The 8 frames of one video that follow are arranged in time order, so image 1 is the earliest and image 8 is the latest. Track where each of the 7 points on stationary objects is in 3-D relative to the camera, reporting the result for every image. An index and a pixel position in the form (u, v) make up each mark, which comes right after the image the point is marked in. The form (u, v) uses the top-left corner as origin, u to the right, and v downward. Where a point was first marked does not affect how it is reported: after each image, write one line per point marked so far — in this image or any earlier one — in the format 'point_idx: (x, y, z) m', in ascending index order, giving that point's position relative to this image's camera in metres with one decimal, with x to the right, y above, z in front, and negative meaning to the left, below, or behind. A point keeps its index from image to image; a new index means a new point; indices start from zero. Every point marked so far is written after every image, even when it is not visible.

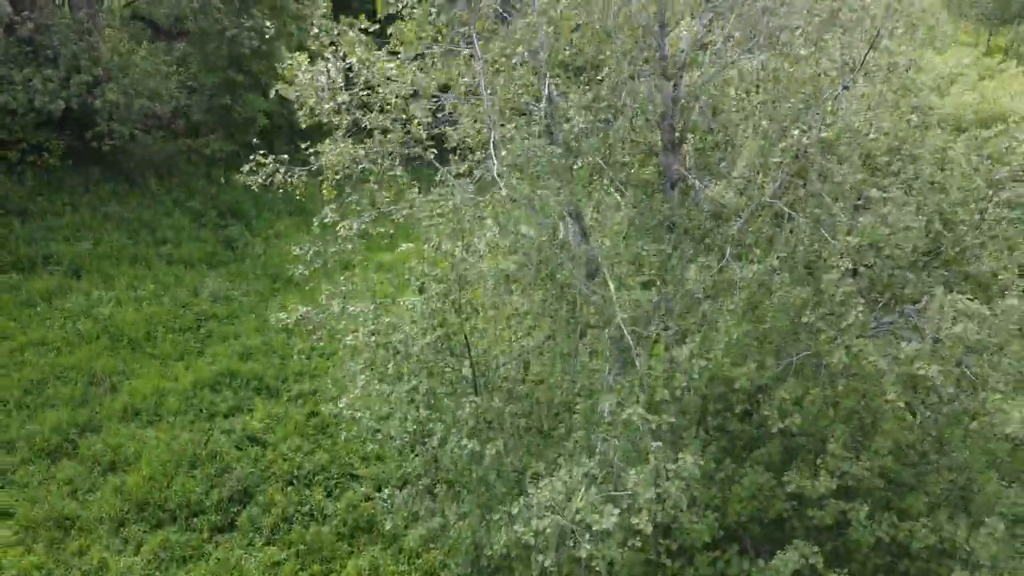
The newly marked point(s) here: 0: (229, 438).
0: (-2.8, -1.5, +8.0) m
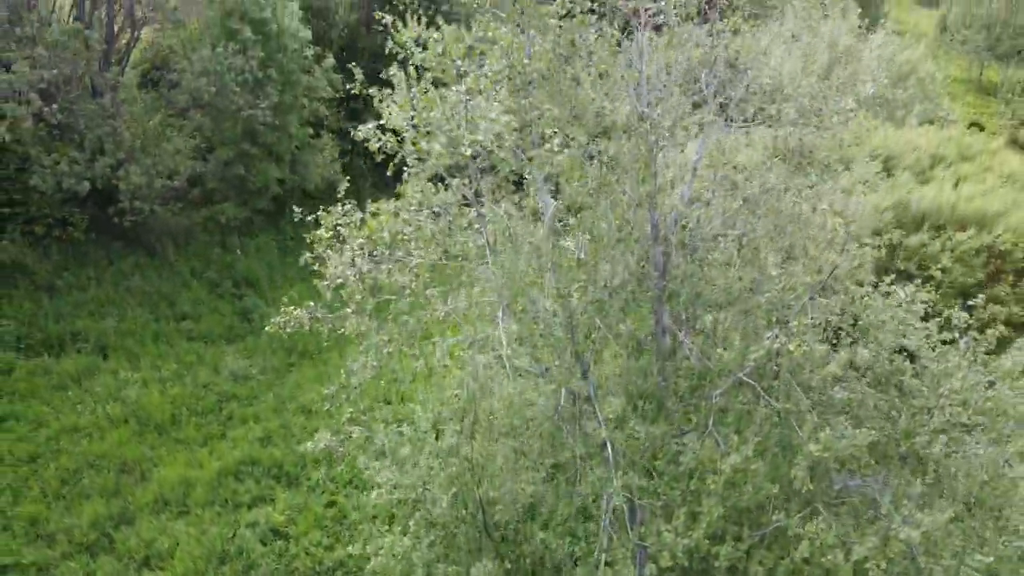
0: (-2.7, -2.6, +8.7) m
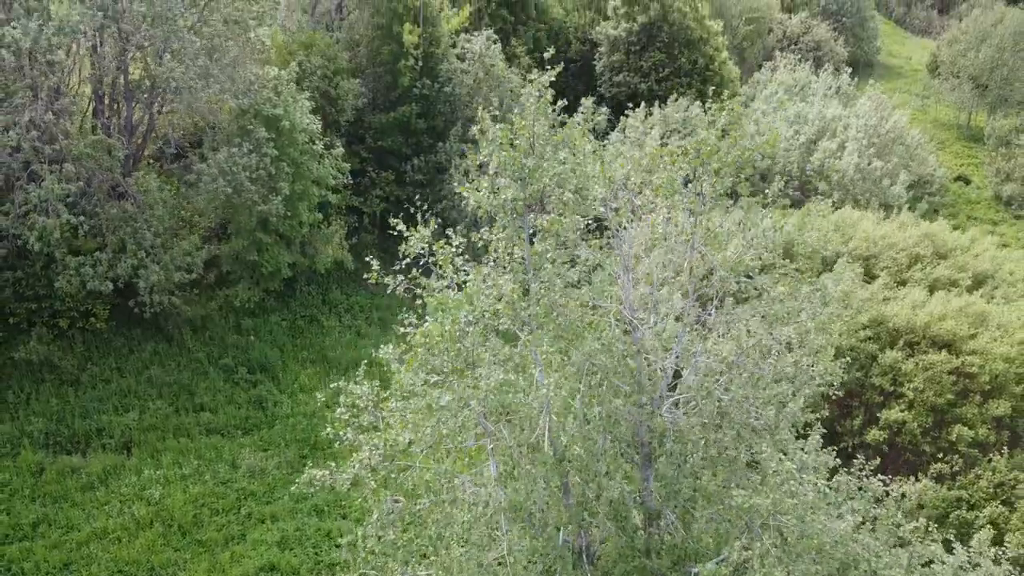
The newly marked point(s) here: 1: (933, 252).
0: (-2.7, -4.0, +9.4) m
1: (+6.9, +0.6, +13.6) m
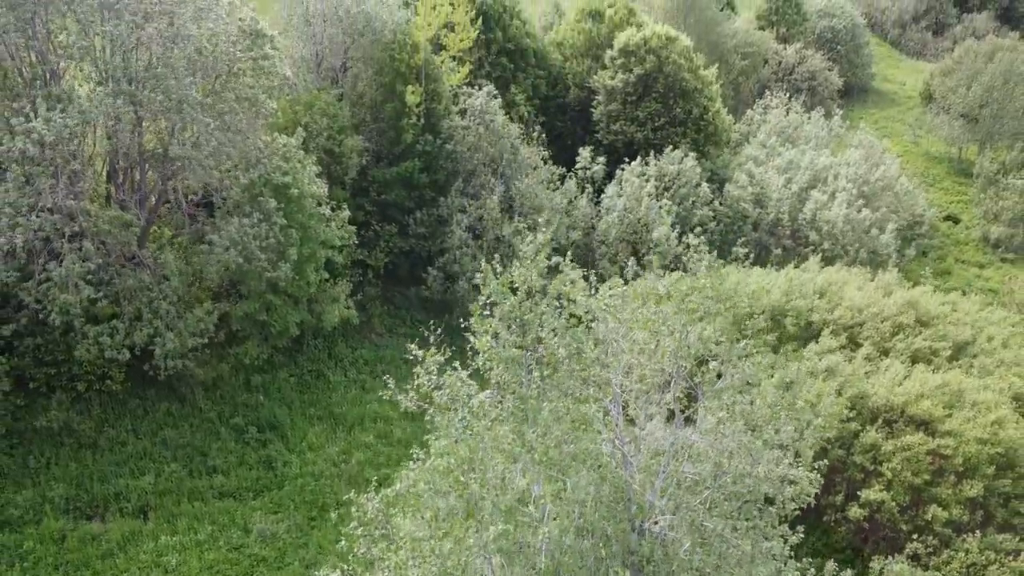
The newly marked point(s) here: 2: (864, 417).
0: (-2.7, -5.2, +9.9) m
1: (+6.9, -0.6, +14.2) m
2: (+5.0, -1.8, +11.7) m
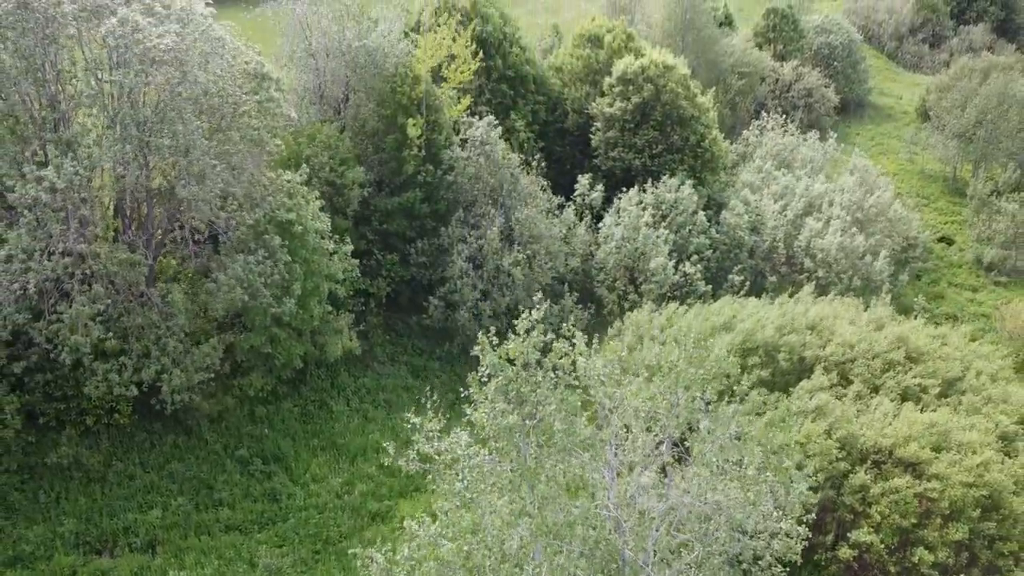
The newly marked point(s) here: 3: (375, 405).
0: (-2.7, -5.8, +10.3) m
1: (+6.9, -1.2, +14.5) m
2: (+5.0, -2.5, +12.0) m
3: (-2.8, -2.4, +17.0) m
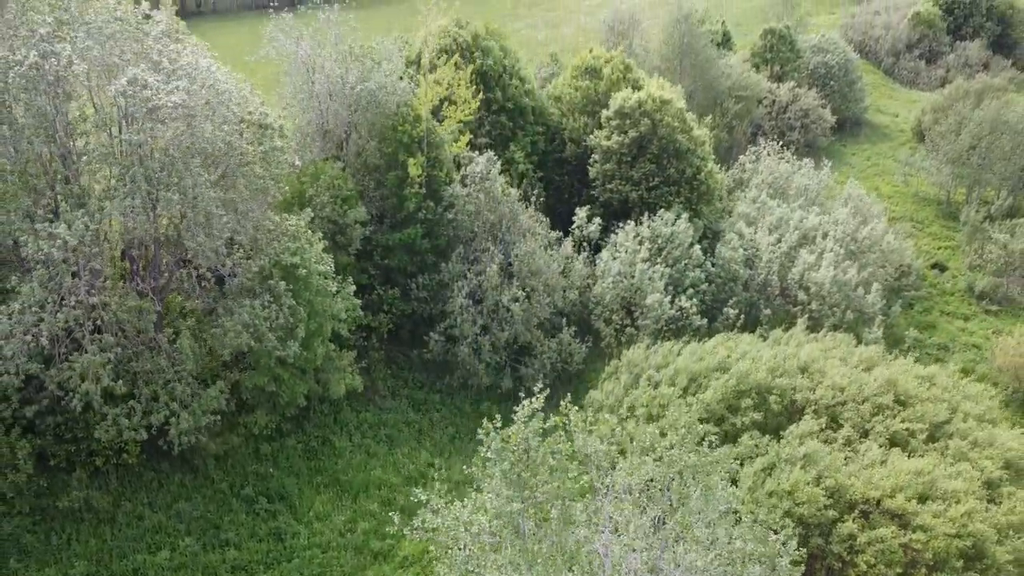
0: (-2.7, -6.6, +10.6) m
1: (+6.9, -2.0, +14.9) m
2: (+5.0, -3.3, +12.4) m
3: (-2.9, -3.2, +17.4) m
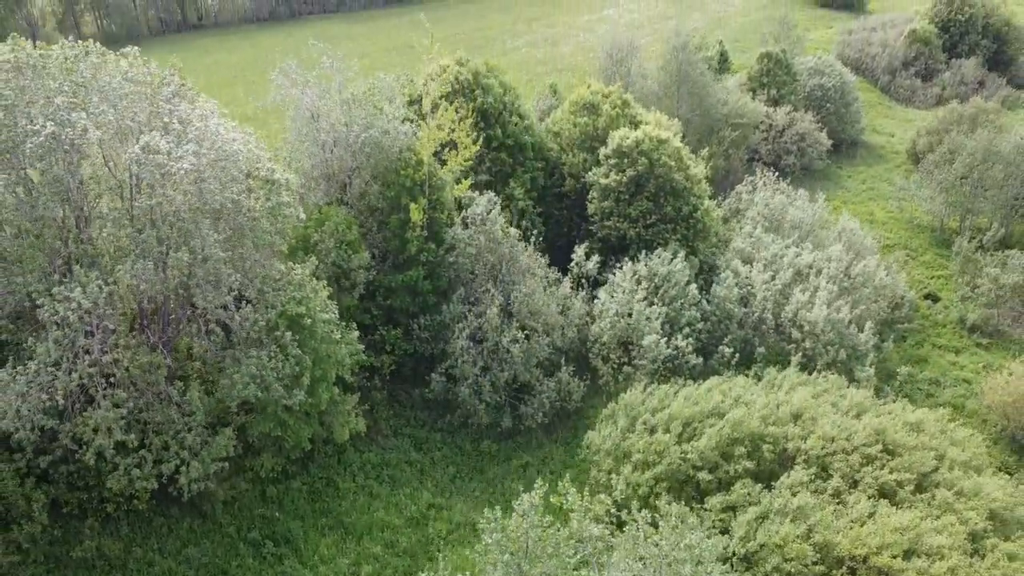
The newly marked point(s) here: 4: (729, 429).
0: (-2.7, -7.6, +11.1) m
1: (+6.9, -3.0, +15.3) m
2: (+4.9, -4.2, +12.8) m
3: (-2.9, -4.1, +17.8) m
4: (+4.1, -2.7, +15.5) m
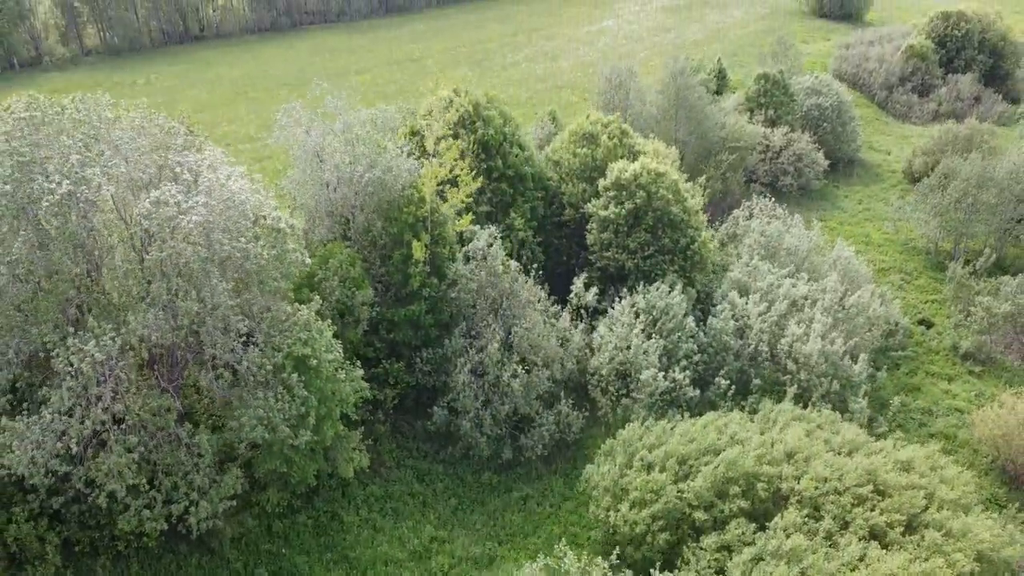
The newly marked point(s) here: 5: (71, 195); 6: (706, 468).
0: (-2.7, -8.4, +11.5) m
1: (+6.9, -3.8, +15.7) m
2: (+5.0, -5.1, +13.2) m
3: (-2.8, -5.0, +18.2) m
4: (+4.1, -3.5, +15.9) m
5: (-7.2, +1.6, +13.4) m
6: (+3.8, -3.5, +16.1) m
